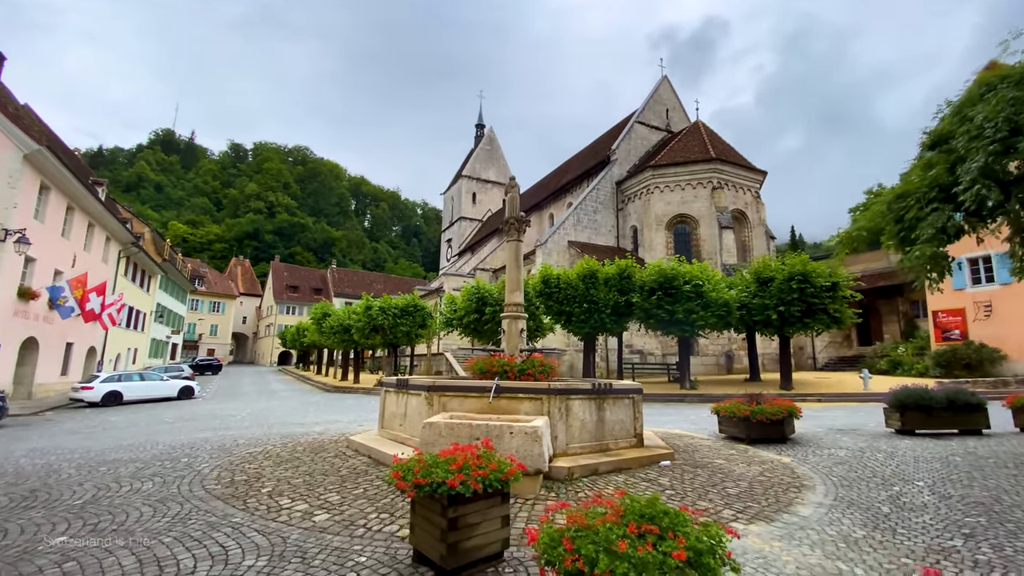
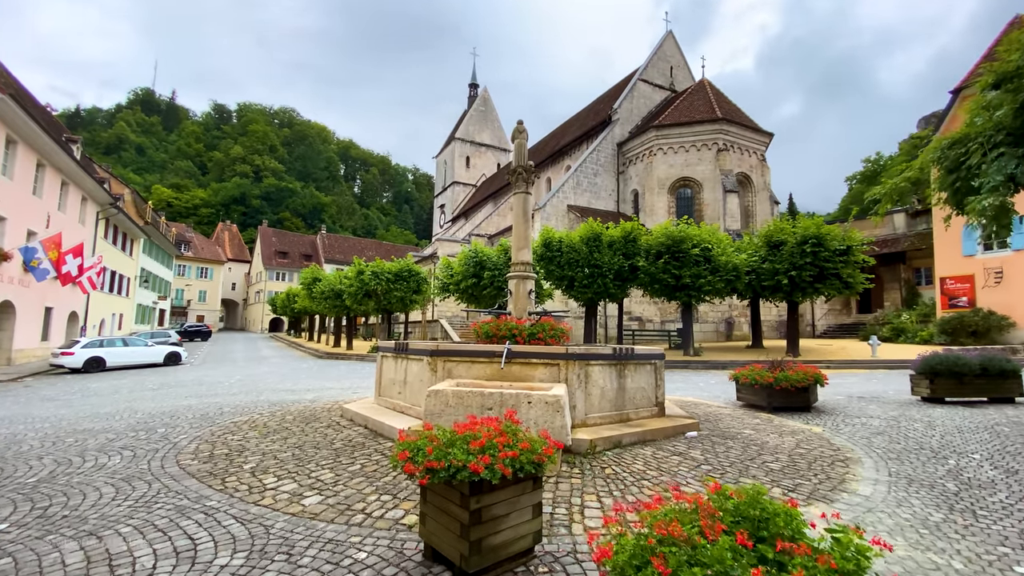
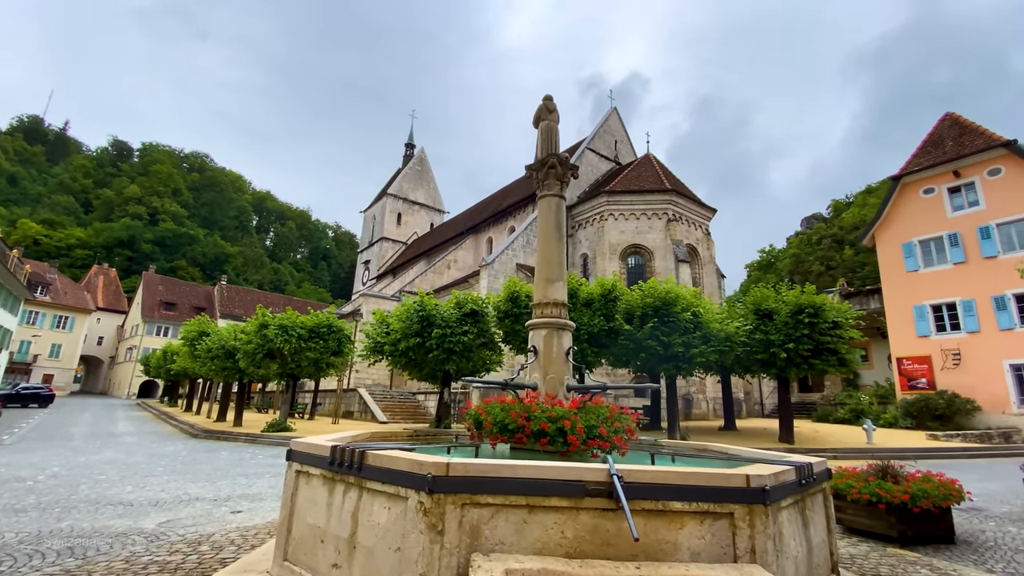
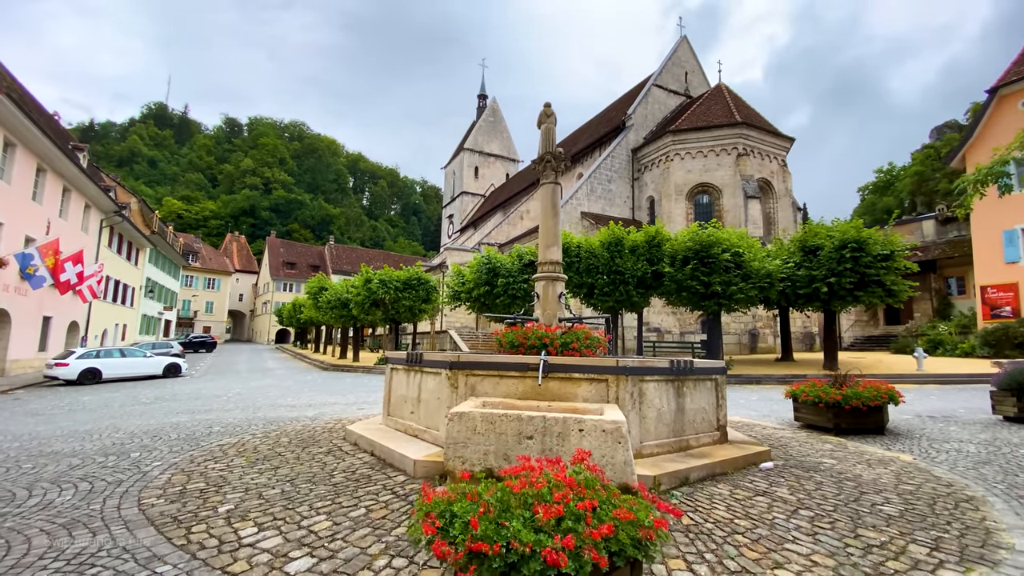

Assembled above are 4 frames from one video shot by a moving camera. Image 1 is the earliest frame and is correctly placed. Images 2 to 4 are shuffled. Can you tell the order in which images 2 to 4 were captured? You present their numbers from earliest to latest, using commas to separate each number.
2, 4, 3
